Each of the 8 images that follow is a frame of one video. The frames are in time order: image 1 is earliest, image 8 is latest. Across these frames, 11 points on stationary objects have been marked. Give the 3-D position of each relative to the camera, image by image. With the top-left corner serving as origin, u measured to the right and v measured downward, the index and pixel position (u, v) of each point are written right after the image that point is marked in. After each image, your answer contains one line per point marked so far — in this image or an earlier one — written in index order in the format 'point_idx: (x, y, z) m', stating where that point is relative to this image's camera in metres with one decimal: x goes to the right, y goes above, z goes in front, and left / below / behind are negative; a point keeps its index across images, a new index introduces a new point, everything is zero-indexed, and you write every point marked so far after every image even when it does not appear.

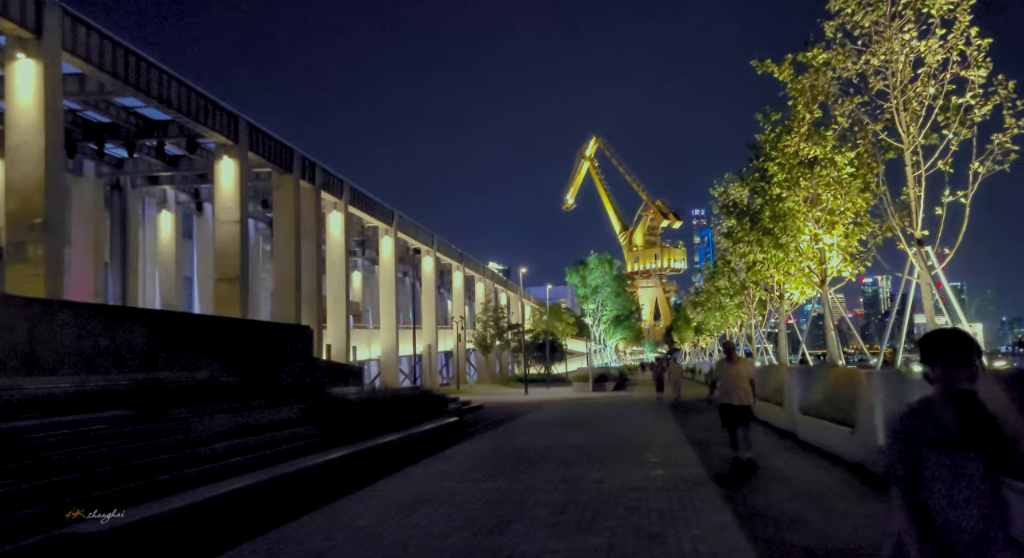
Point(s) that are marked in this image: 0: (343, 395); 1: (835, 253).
0: (-4.0, -2.6, +16.6) m
1: (+7.3, +0.6, +16.5) m
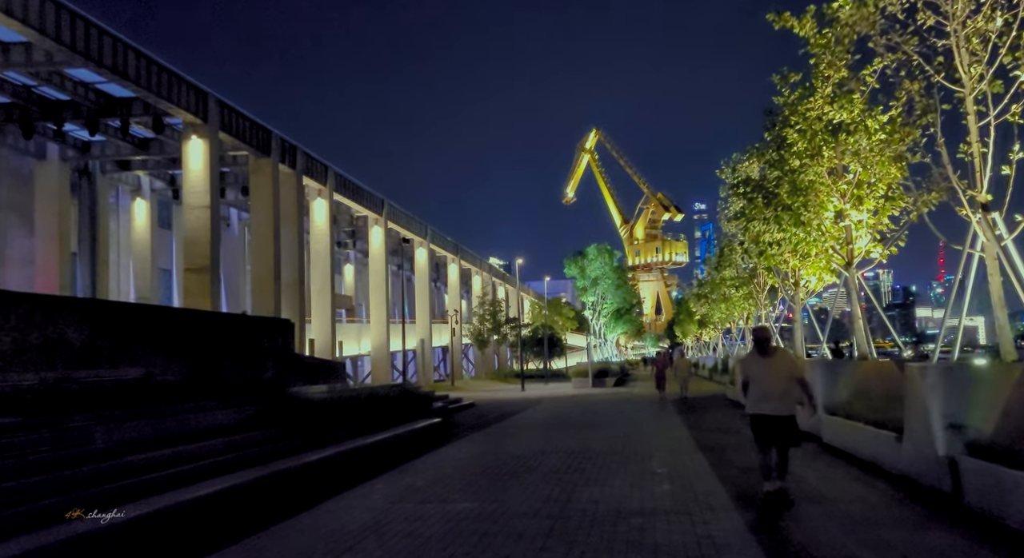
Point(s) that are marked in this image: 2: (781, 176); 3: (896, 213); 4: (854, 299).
0: (-4.2, -2.3, +14.7) m
1: (+7.0, +0.9, +14.5) m
2: (+5.4, +2.1, +14.9) m
3: (+7.4, +1.3, +14.1) m
4: (+6.7, -0.4, +14.5) m
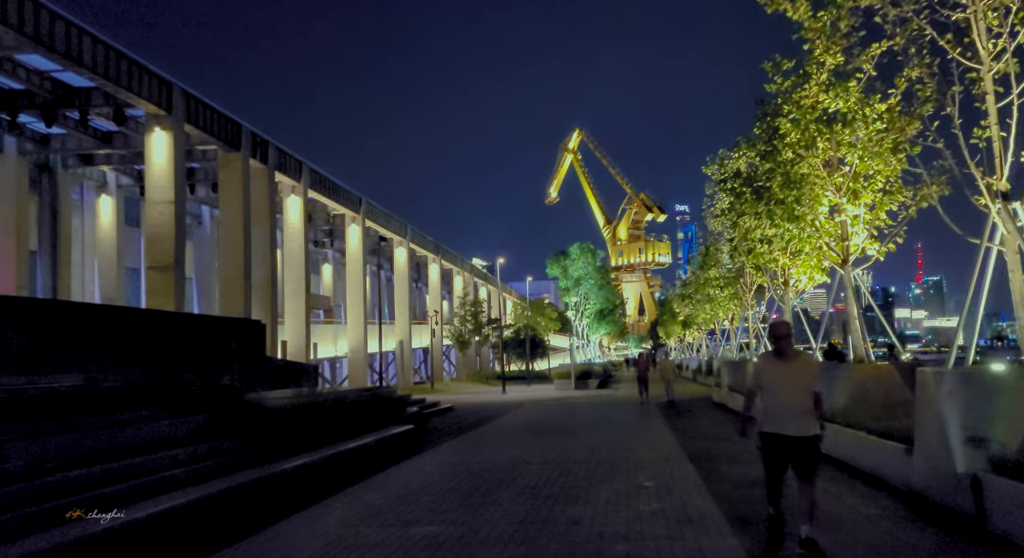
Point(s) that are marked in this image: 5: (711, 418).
0: (-4.7, -2.3, +13.7) m
1: (+6.5, +1.0, +13.8) m
2: (+5.0, +2.1, +14.1) m
3: (+7.0, +1.3, +13.3) m
4: (+6.3, -0.4, +13.7) m
5: (+5.3, -3.7, +19.6) m
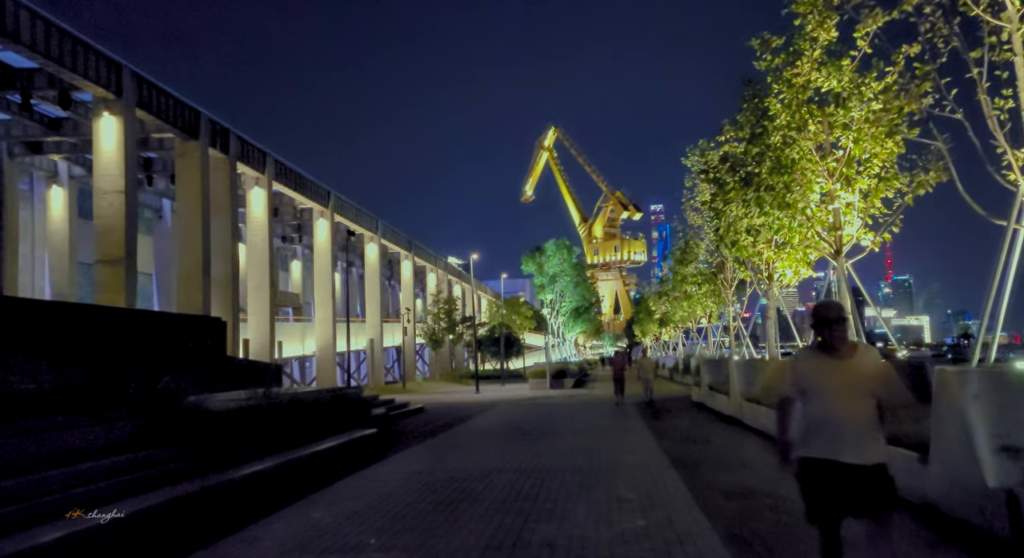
0: (-5.2, -2.1, +12.4) m
1: (+6.0, +1.1, +12.9) m
2: (+4.4, +2.3, +13.1) m
3: (+6.4, +1.4, +12.5) m
4: (+5.8, -0.2, +12.9) m
5: (+4.6, -3.6, +18.7) m
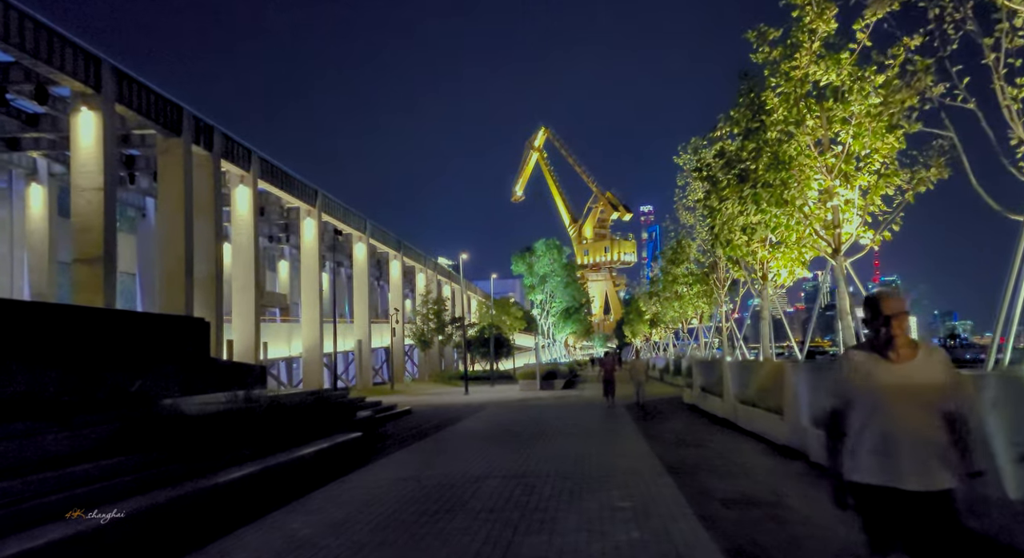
0: (-5.4, -2.1, +11.9) m
1: (+5.8, +1.1, +12.5) m
2: (+4.2, +2.3, +12.8) m
3: (+6.3, +1.5, +12.1) m
4: (+5.6, -0.2, +12.5) m
5: (+4.3, -3.6, +18.3) m
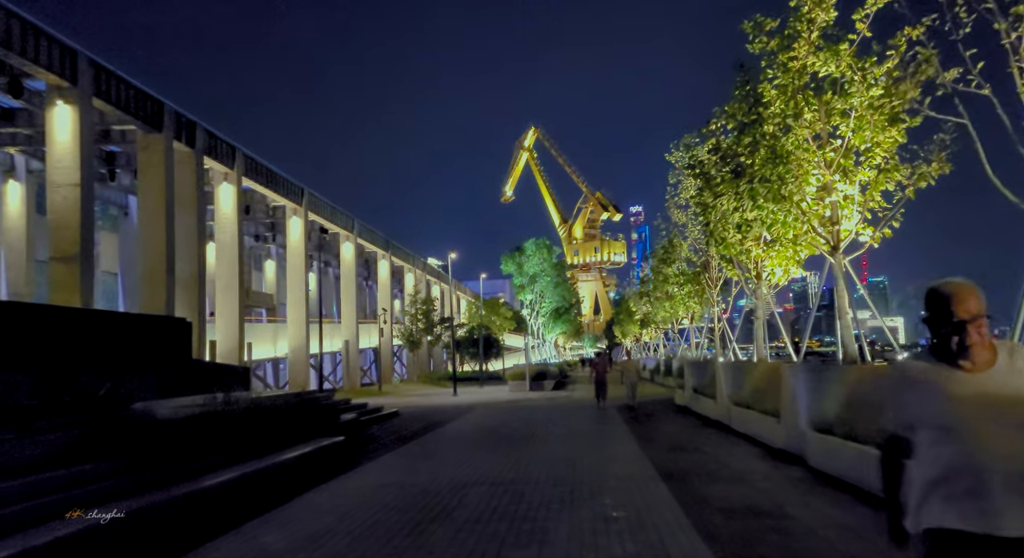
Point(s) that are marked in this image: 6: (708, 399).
0: (-5.6, -2.1, +11.4) m
1: (+5.6, +1.1, +12.2) m
2: (+4.0, +2.3, +12.4) m
3: (+6.1, +1.5, +11.8) m
4: (+5.4, -0.2, +12.1) m
5: (+4.1, -3.5, +17.9) m
6: (+5.3, -3.2, +19.7) m
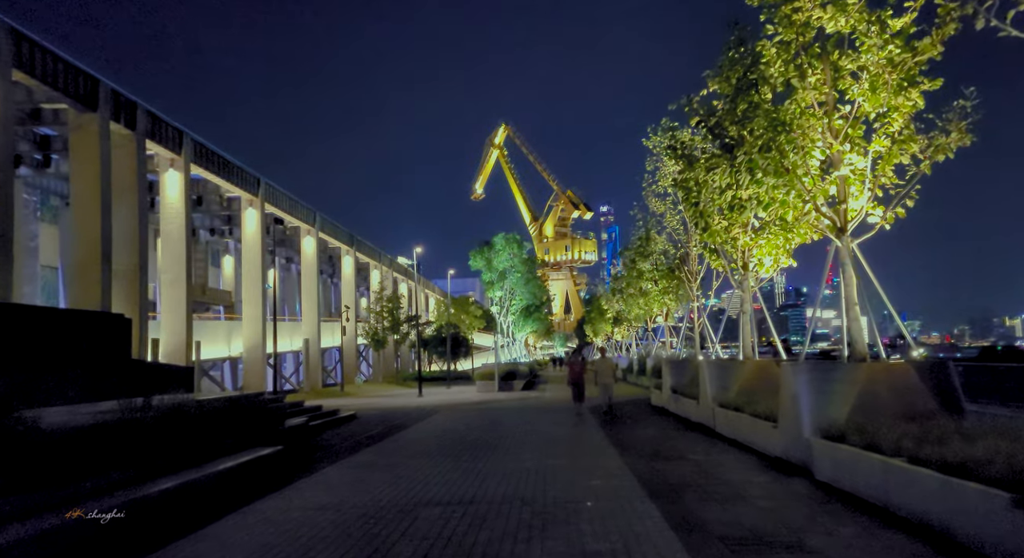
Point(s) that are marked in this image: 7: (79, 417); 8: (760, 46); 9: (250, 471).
0: (-6.1, -1.8, +9.5) m
1: (+5.1, +1.3, +10.7) m
2: (+3.5, +2.5, +10.9) m
3: (+5.6, +1.7, +10.4) m
4: (+4.8, 0.0, +10.7) m
5: (+3.3, -3.3, +16.4) m
6: (+4.4, -3.0, +18.3) m
7: (-5.9, -1.9, +10.3) m
8: (+3.6, +3.4, +10.7) m
9: (-4.2, -3.2, +12.1) m
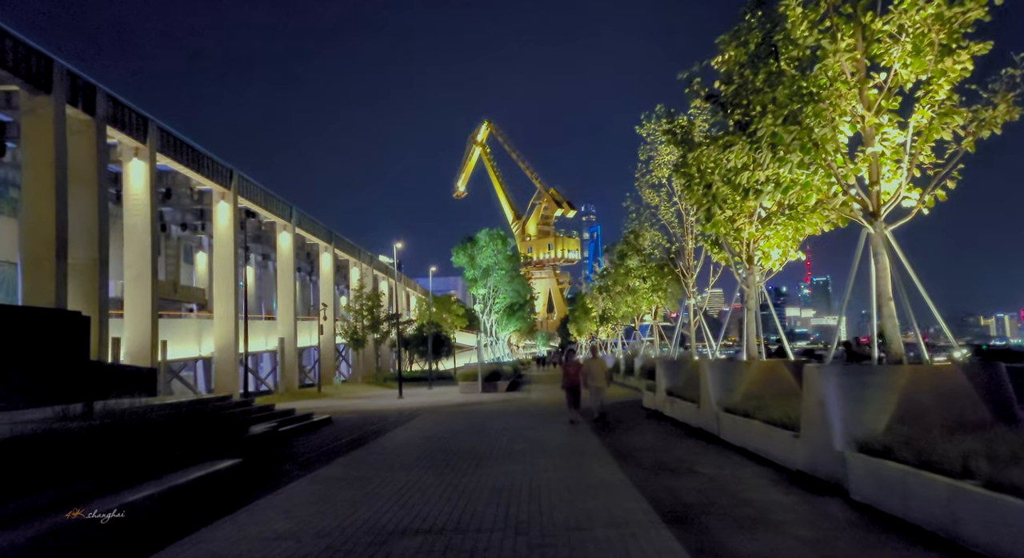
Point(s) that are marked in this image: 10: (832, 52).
0: (-6.2, -1.7, +8.1) m
1: (+4.9, +1.4, +9.5) m
2: (+3.4, +2.6, +9.6) m
3: (+5.4, +1.8, +9.2) m
4: (+4.7, +0.1, +9.5) m
5: (+3.0, -3.2, +15.2) m
6: (+4.1, -2.9, +17.1) m
7: (-6.0, -1.8, +8.8) m
8: (+3.5, +3.5, +9.4) m
9: (-4.4, -3.0, +10.7) m
10: (+3.9, +2.8, +9.1) m
